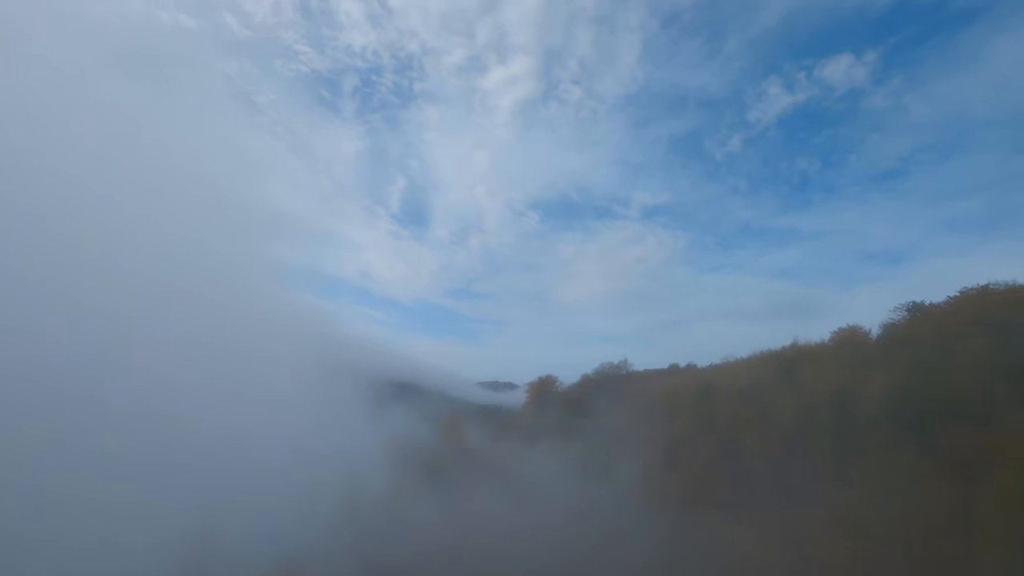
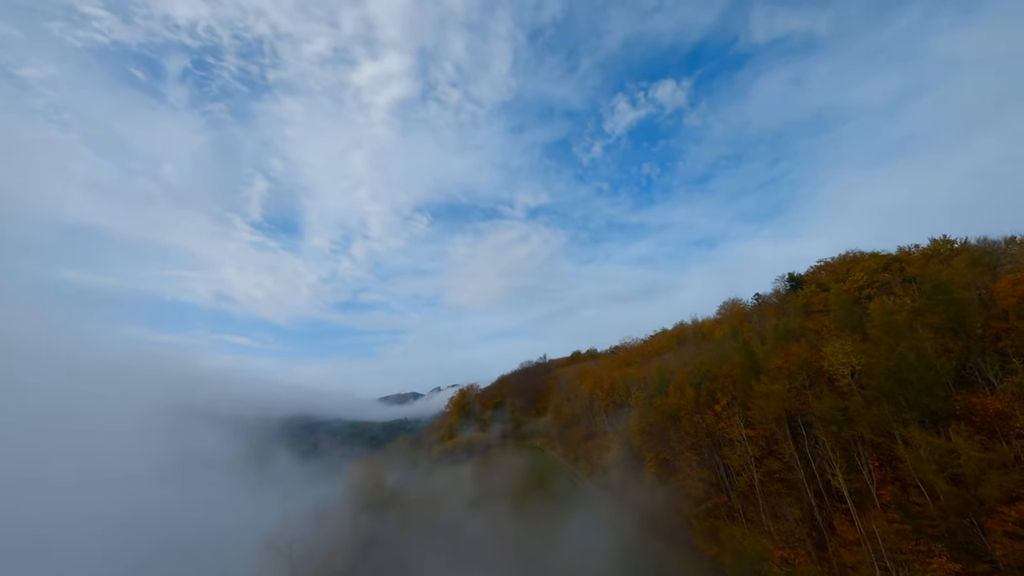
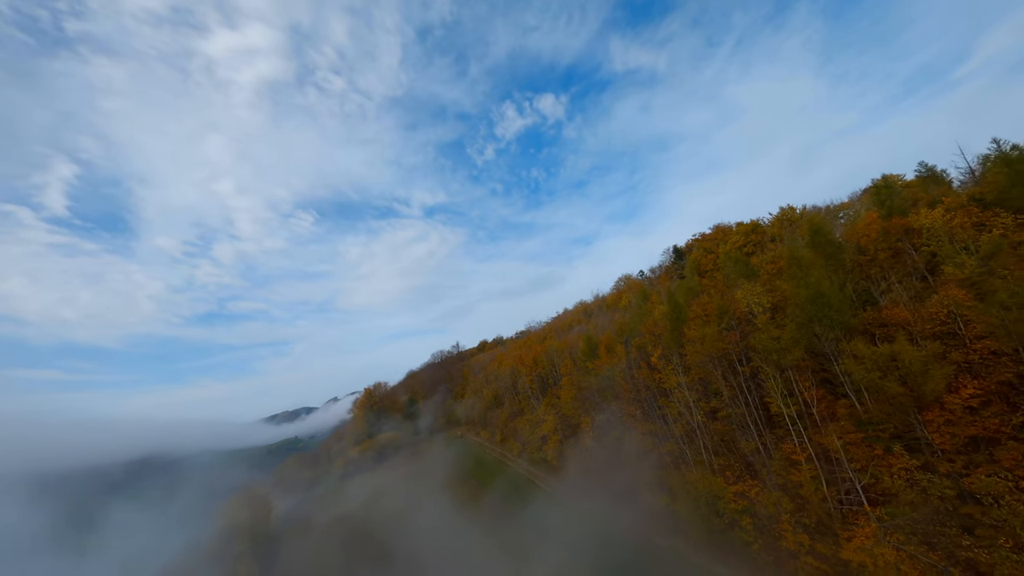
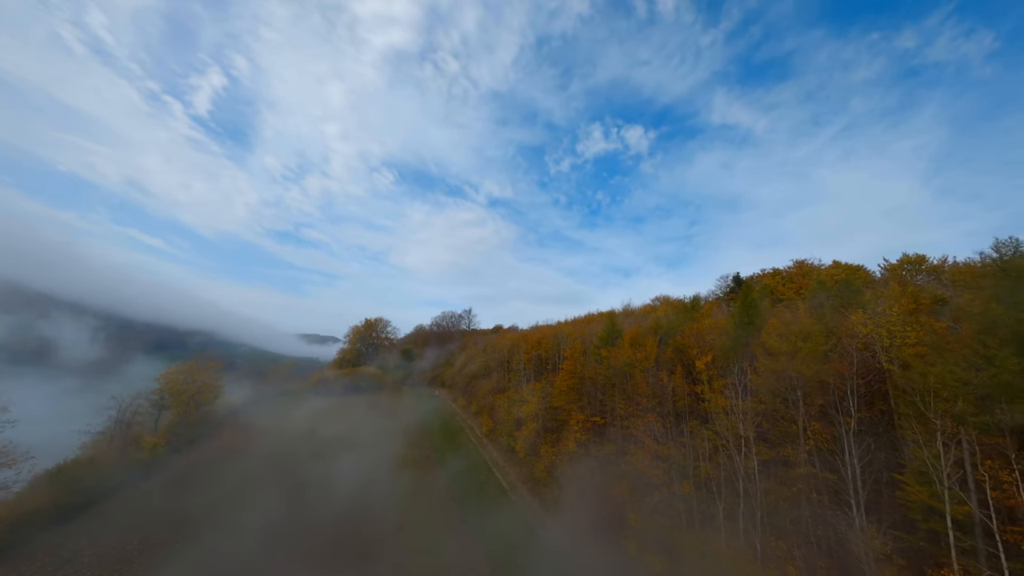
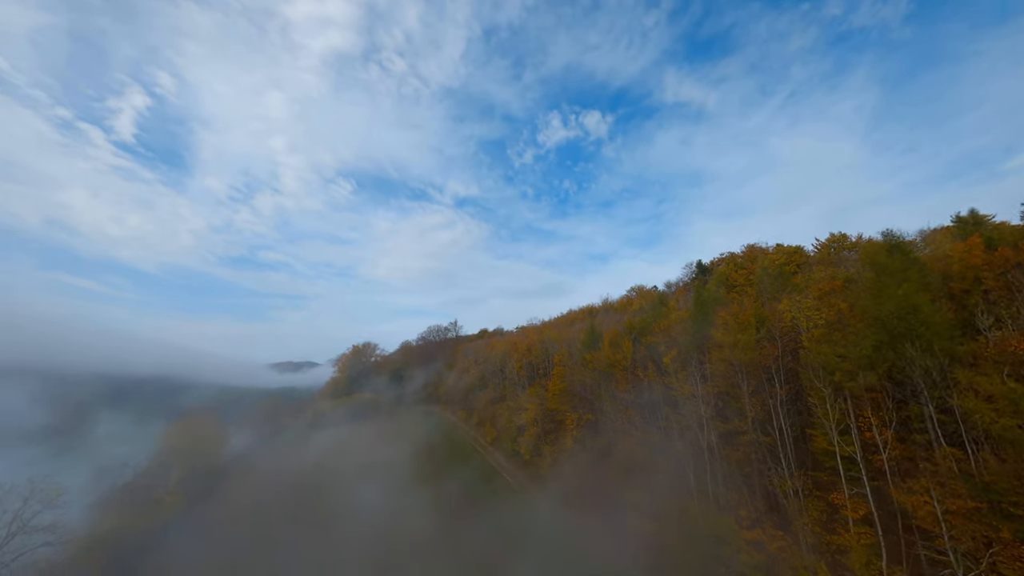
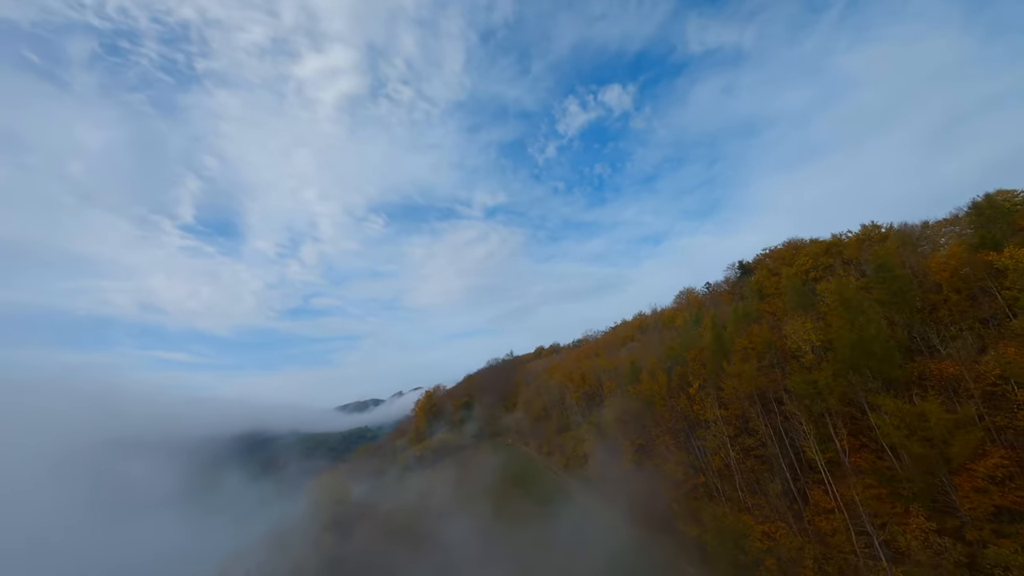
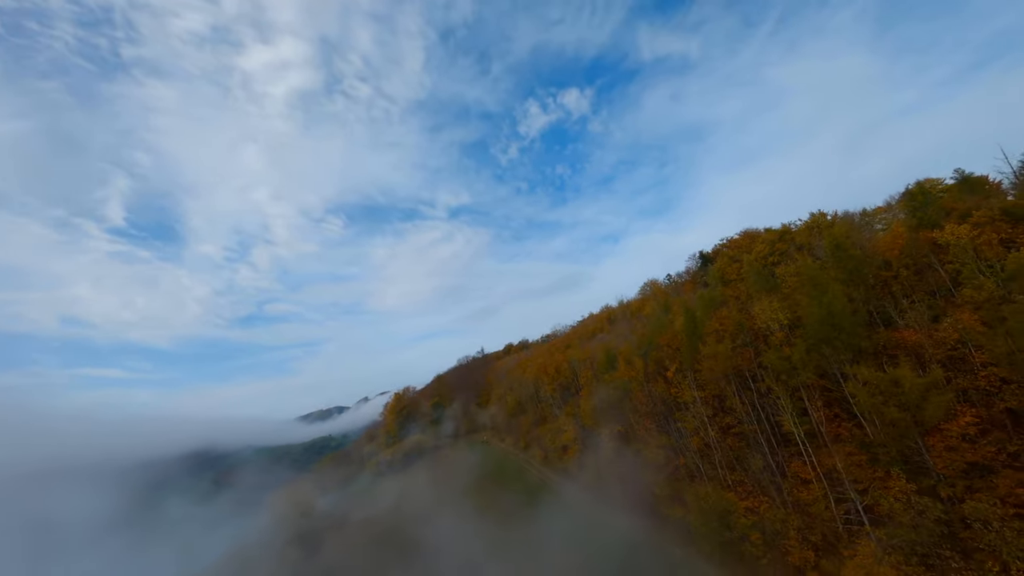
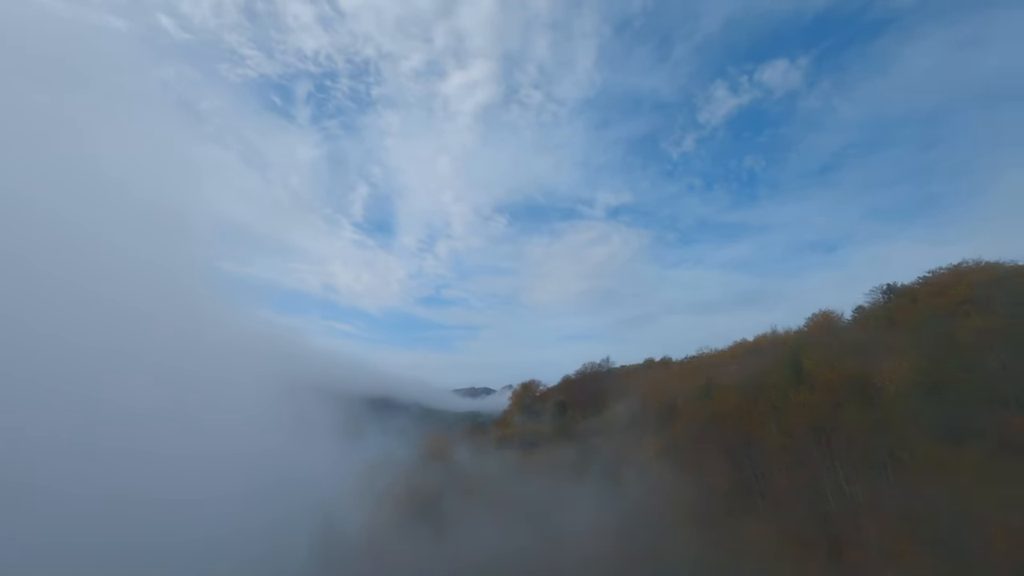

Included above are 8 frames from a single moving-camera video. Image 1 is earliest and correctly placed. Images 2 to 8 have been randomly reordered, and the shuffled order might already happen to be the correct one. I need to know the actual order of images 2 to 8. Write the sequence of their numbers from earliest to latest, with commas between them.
8, 2, 6, 7, 3, 5, 4
